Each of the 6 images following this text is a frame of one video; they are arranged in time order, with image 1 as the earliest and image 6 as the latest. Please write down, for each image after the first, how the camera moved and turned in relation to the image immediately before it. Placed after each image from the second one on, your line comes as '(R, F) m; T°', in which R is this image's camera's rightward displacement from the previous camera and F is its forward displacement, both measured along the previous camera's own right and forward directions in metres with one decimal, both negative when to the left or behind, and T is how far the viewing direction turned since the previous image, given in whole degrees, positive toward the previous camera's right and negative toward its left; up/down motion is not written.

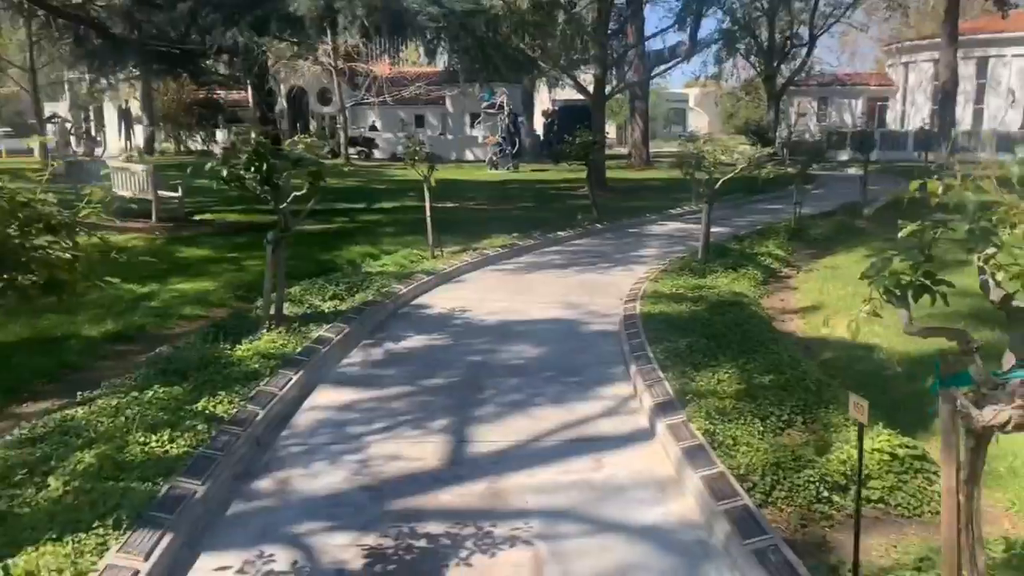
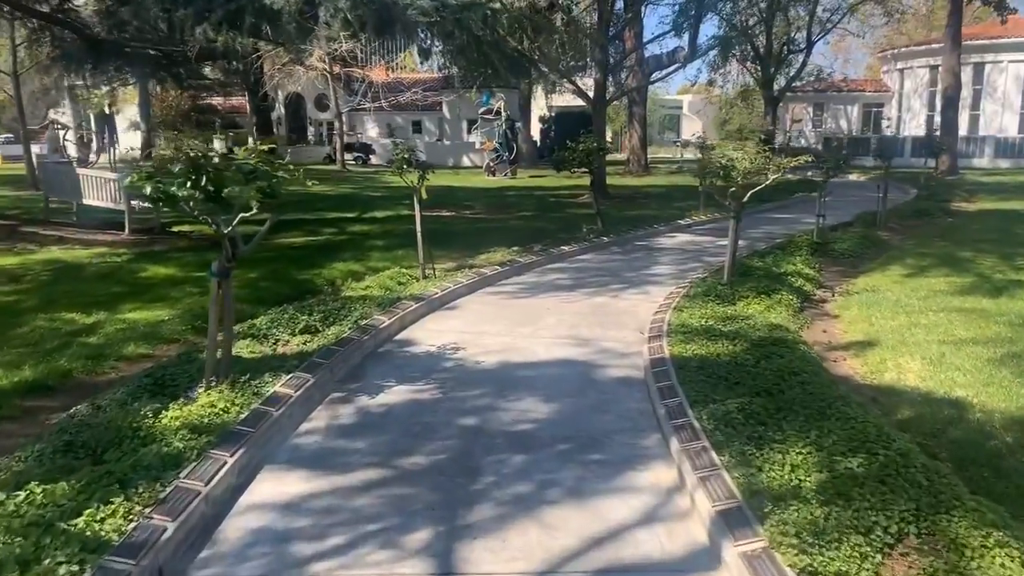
(-0.1, +1.5) m; +1°
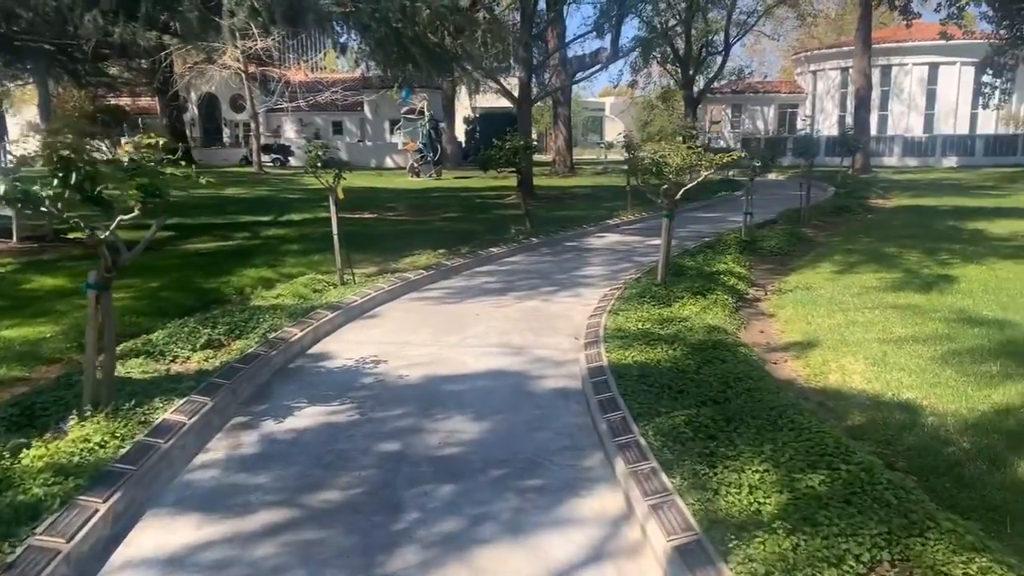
(0.0, +0.5) m; +5°
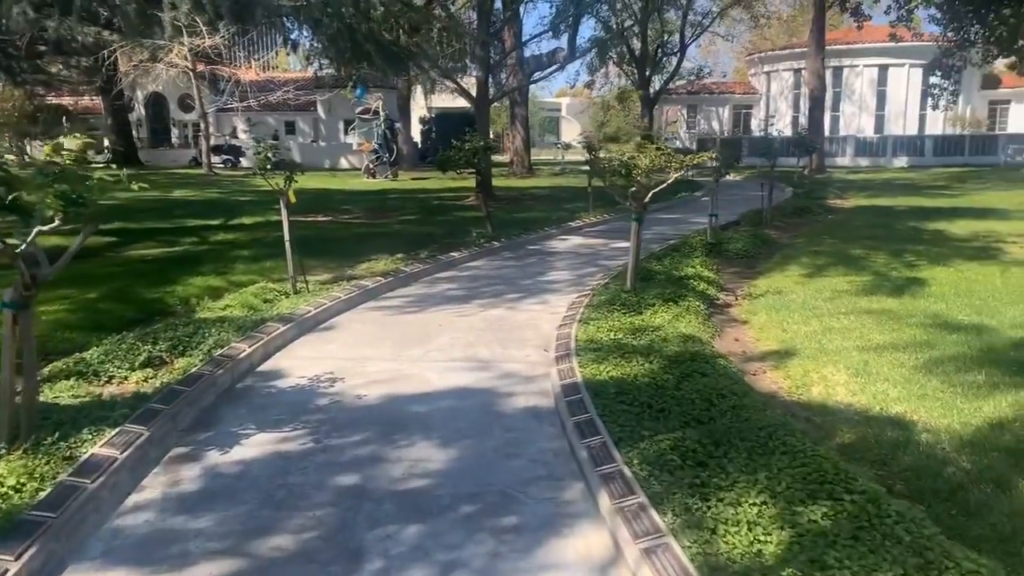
(-0.1, +0.4) m; +3°
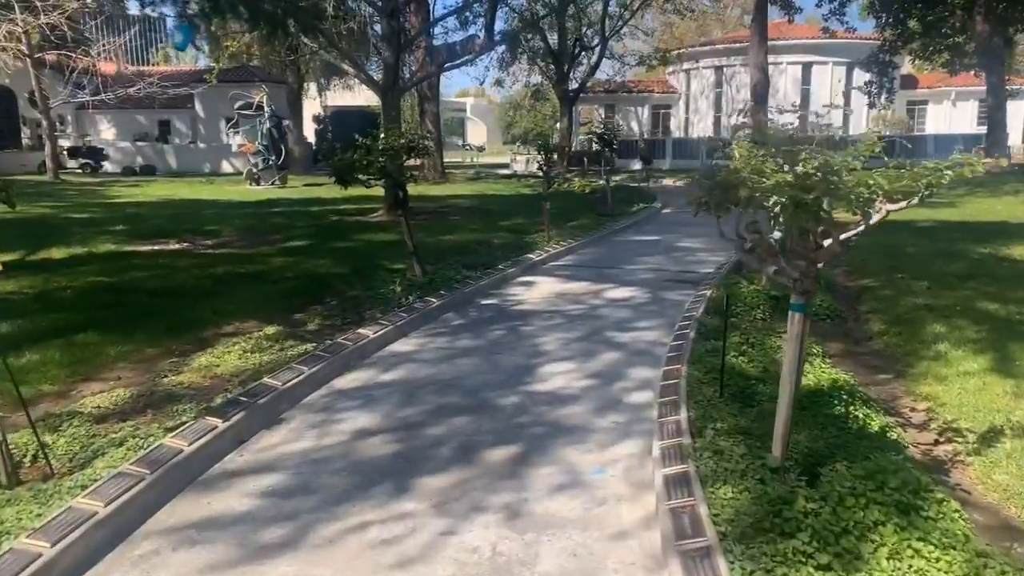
(-0.5, +2.7) m; +6°
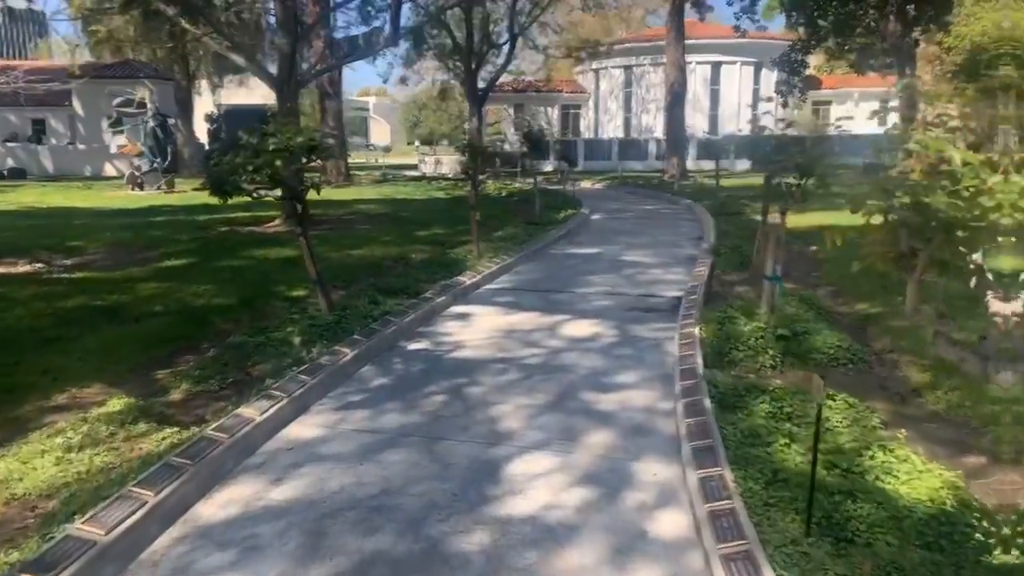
(-0.2, +2.0) m; +7°
